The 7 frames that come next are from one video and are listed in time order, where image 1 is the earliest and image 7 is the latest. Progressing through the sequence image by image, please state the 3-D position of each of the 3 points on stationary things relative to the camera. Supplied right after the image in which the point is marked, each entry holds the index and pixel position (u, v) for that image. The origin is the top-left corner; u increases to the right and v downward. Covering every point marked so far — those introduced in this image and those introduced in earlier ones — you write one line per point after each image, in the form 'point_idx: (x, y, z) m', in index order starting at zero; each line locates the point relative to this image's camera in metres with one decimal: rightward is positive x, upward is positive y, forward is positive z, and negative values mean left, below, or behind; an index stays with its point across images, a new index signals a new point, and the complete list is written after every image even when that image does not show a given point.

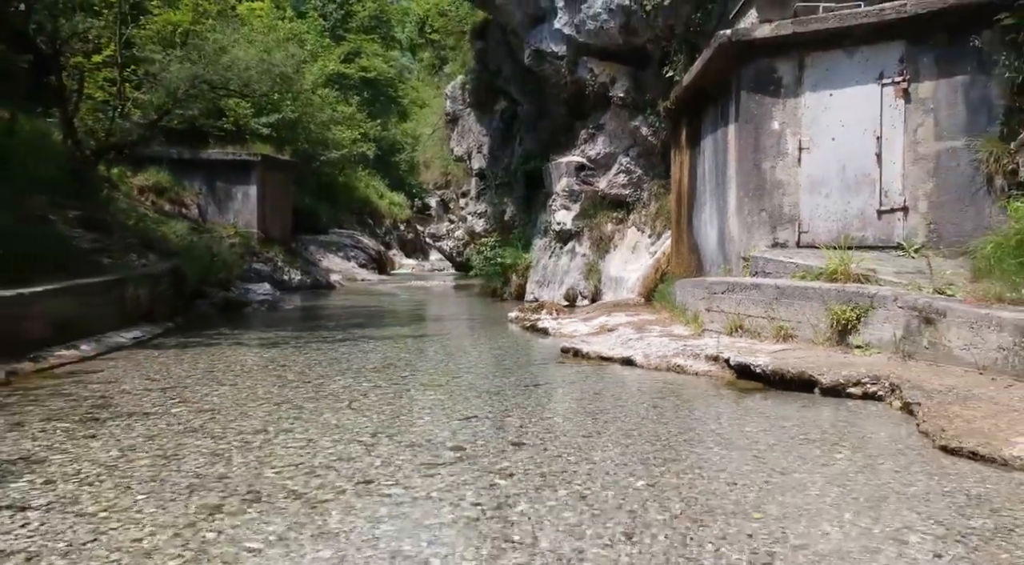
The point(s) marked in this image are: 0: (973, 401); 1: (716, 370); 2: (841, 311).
0: (+2.4, -0.6, +5.0) m
1: (+1.5, -0.6, +7.1) m
2: (+2.3, -0.2, +6.7) m
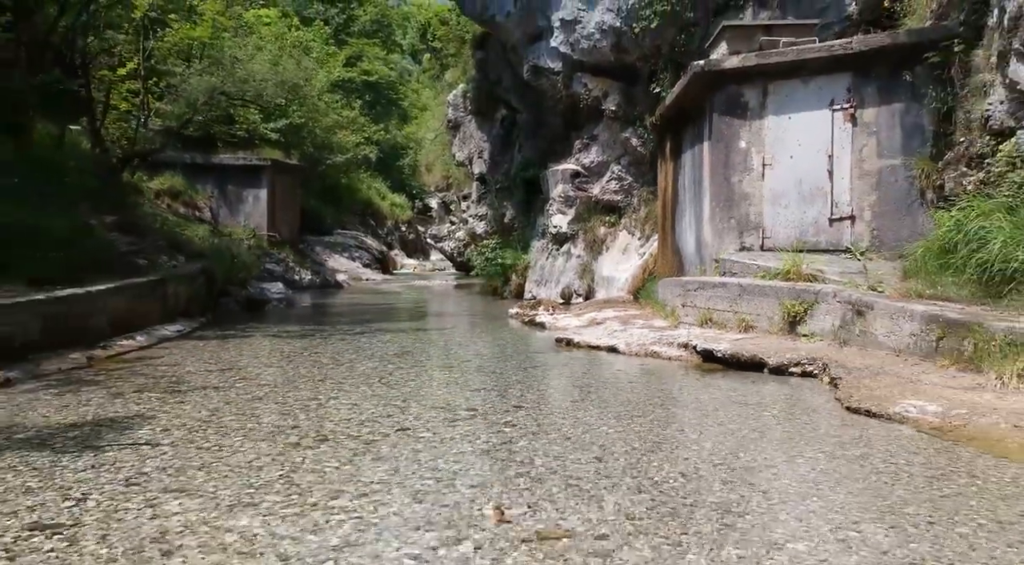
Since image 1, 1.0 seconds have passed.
0: (+2.4, -0.6, +6.2) m
1: (+1.5, -0.6, +8.3) m
2: (+2.3, -0.2, +8.0) m
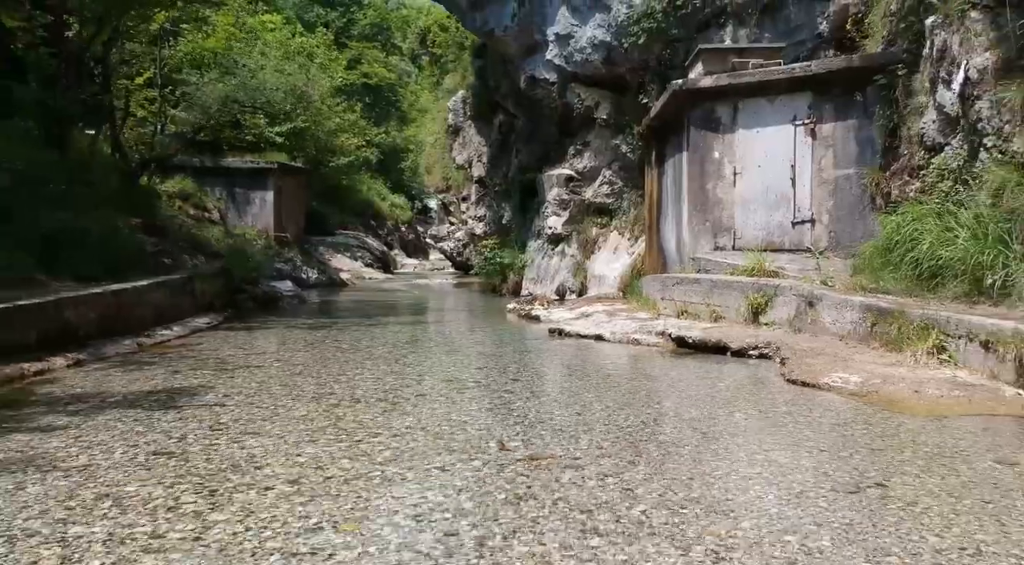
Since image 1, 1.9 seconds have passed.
0: (+2.4, -0.6, +7.4) m
1: (+1.5, -0.6, +9.5) m
2: (+2.3, -0.1, +9.1) m
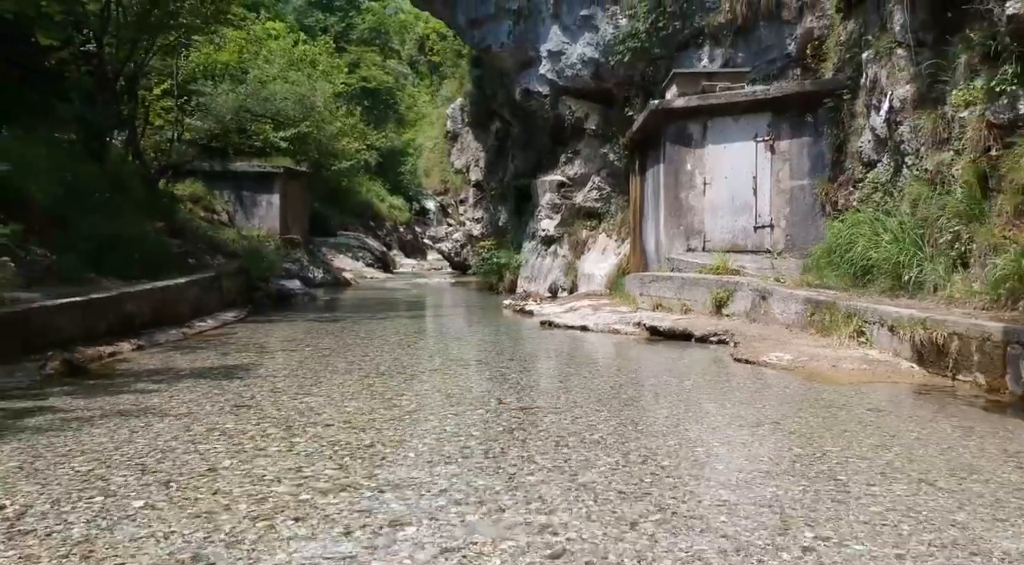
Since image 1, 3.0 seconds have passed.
0: (+2.3, -0.5, +8.8) m
1: (+1.4, -0.5, +10.9) m
2: (+2.3, -0.1, +10.6) m
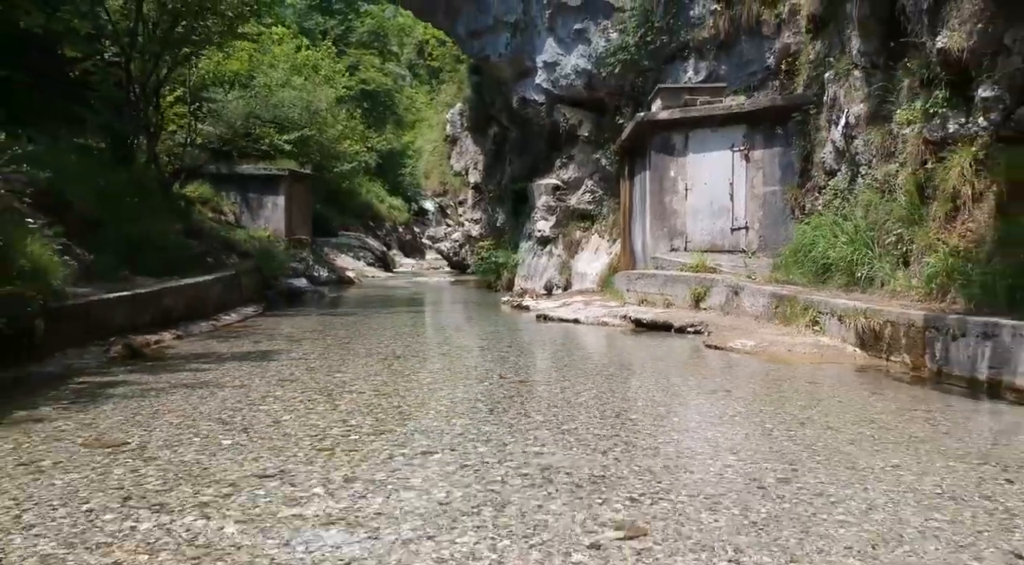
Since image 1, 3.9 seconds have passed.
0: (+2.3, -0.5, +9.9) m
1: (+1.4, -0.5, +12.0) m
2: (+2.2, -0.1, +11.7) m
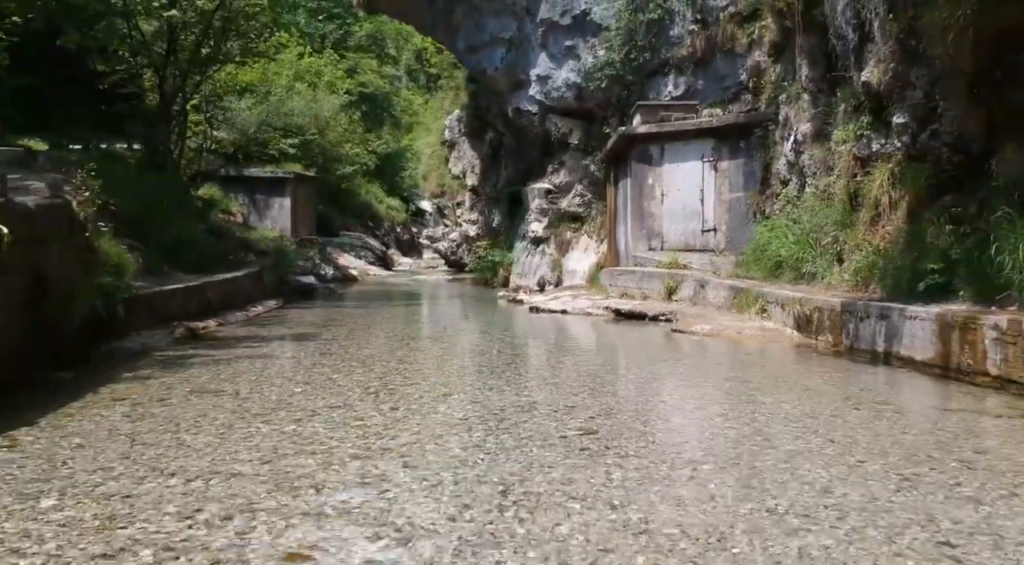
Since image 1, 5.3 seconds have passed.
0: (+2.3, -0.4, +11.6) m
1: (+1.4, -0.4, +13.7) m
2: (+2.2, 0.0, +13.4) m
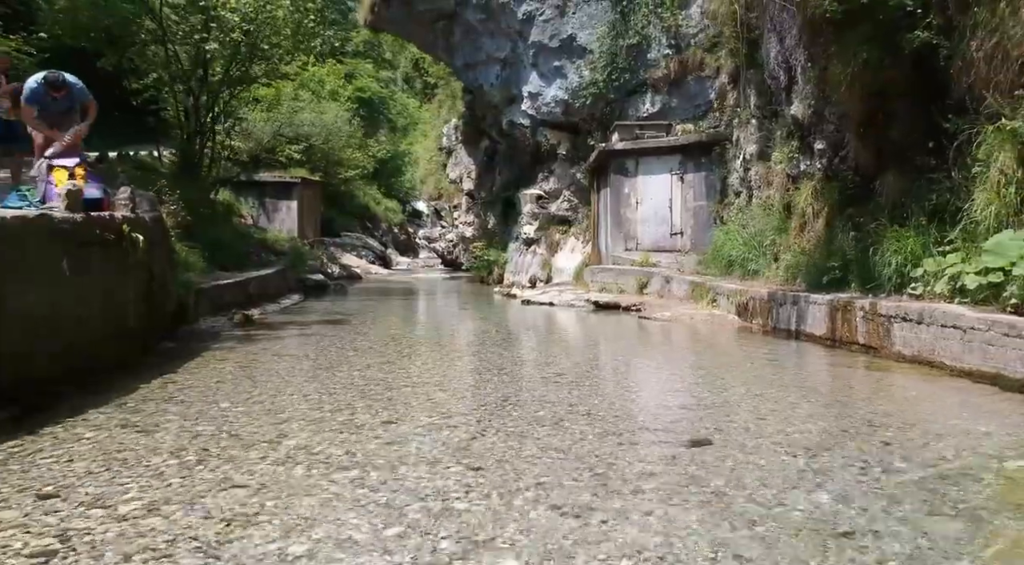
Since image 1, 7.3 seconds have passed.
0: (+2.2, -0.3, +13.9) m
1: (+1.3, -0.4, +15.9) m
2: (+2.1, +0.1, +15.6) m
